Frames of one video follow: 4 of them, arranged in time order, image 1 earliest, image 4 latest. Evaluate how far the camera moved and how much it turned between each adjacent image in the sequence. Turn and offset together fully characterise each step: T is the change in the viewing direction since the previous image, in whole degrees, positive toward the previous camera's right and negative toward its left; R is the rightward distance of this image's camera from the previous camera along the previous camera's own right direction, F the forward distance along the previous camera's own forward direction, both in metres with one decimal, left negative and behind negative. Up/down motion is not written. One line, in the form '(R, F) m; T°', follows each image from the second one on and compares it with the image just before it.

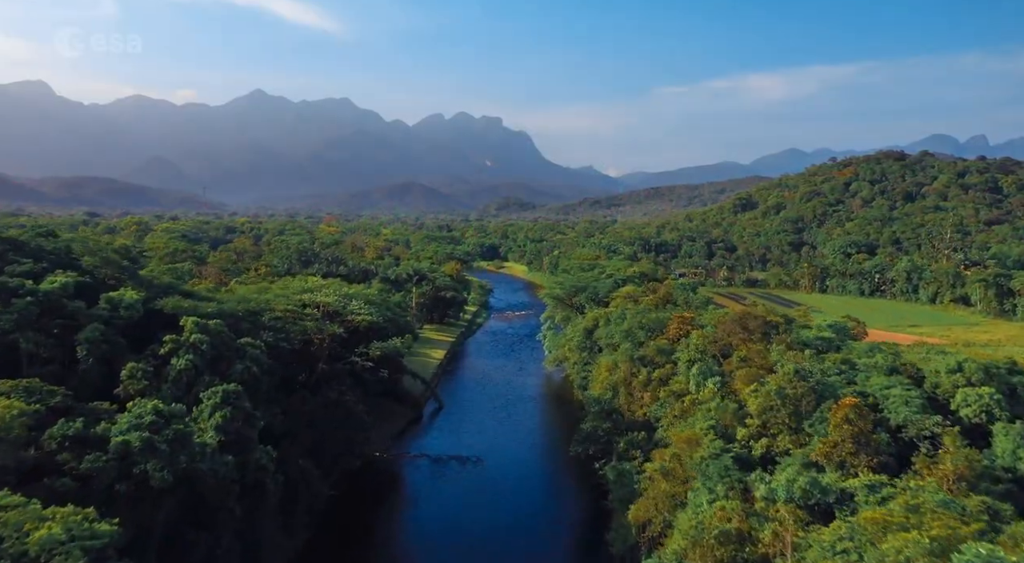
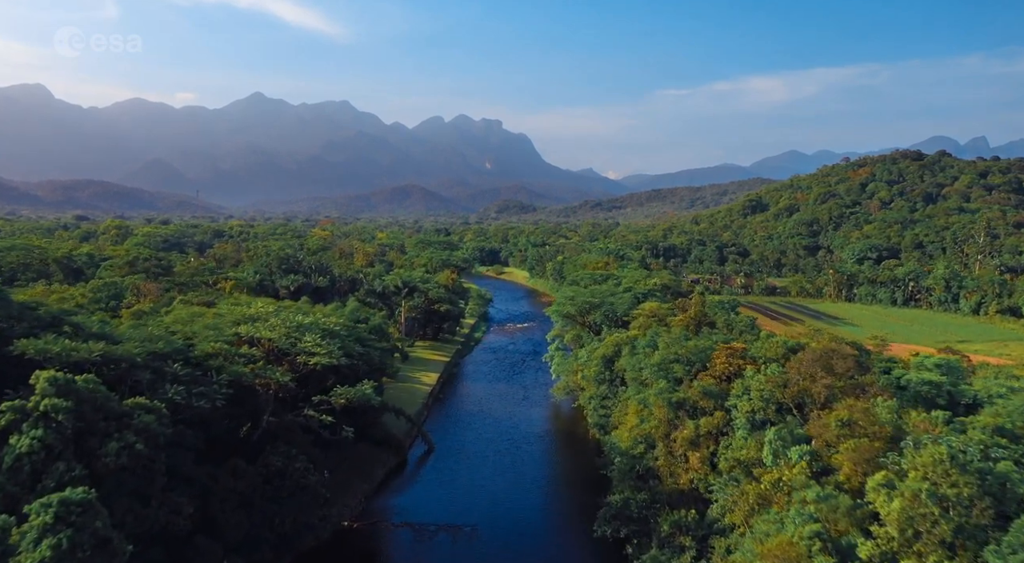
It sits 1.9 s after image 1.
(-0.1, +6.7) m; 0°
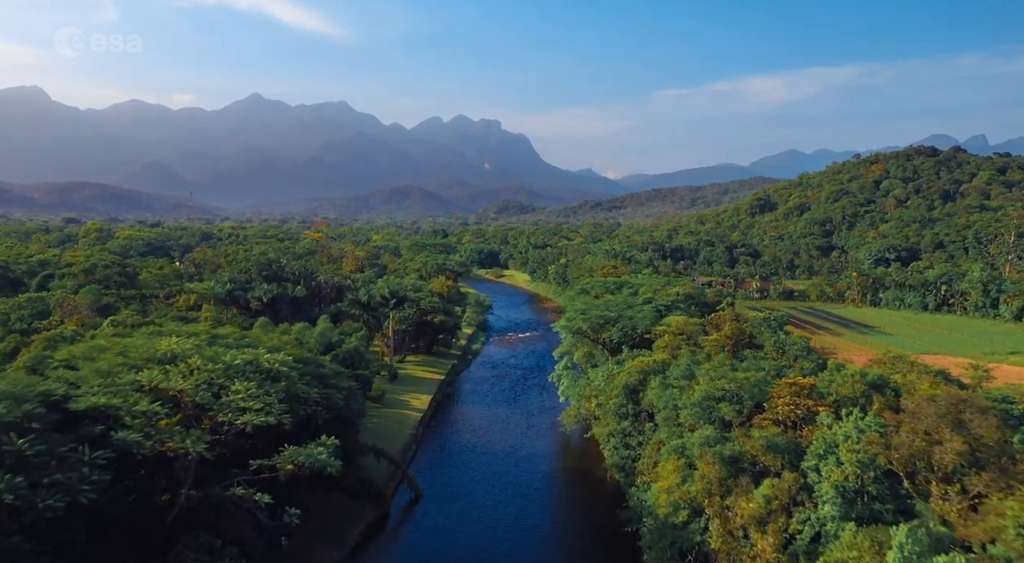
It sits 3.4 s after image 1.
(-0.1, +5.6) m; 0°
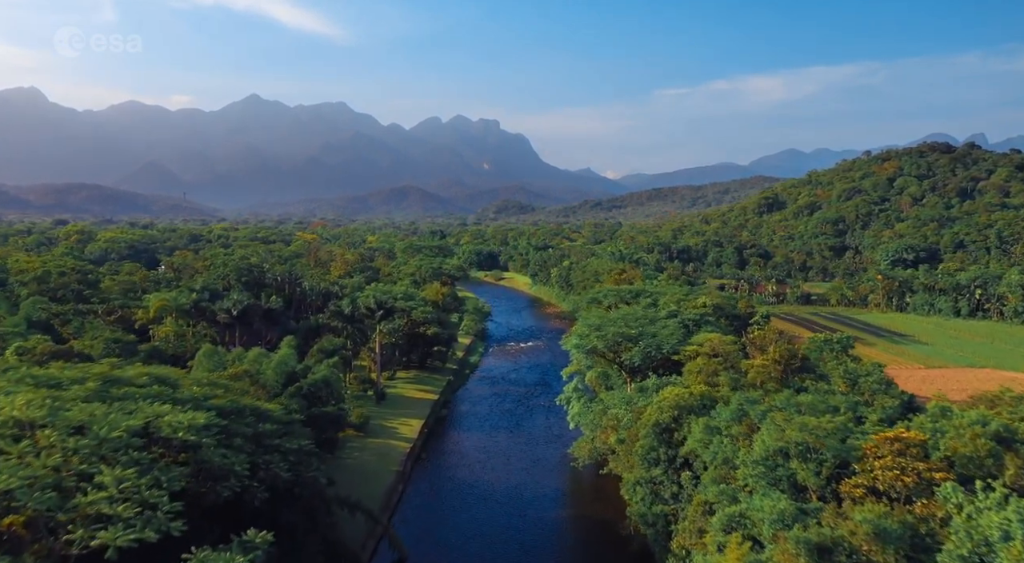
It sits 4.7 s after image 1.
(-0.1, +5.1) m; 0°
